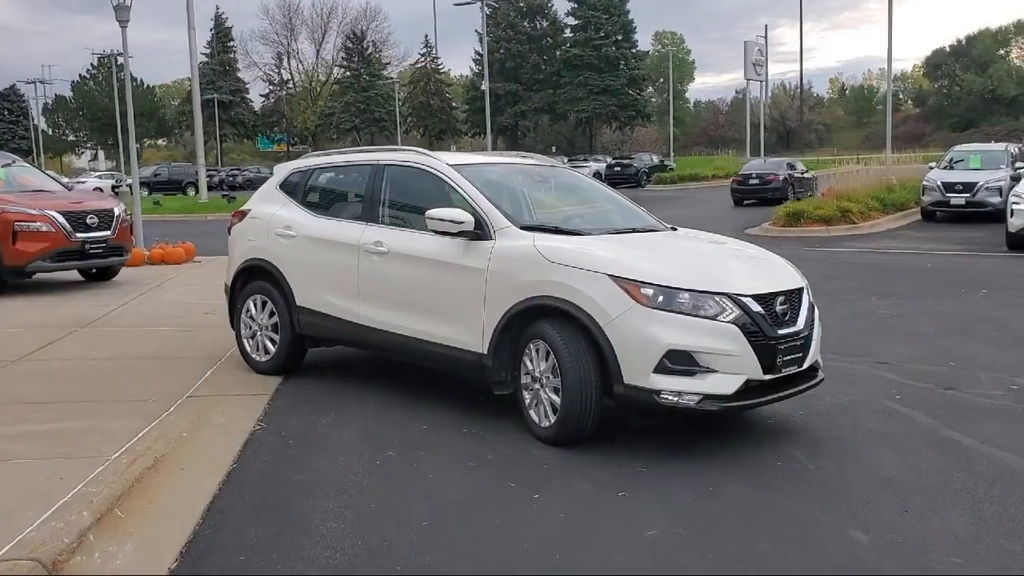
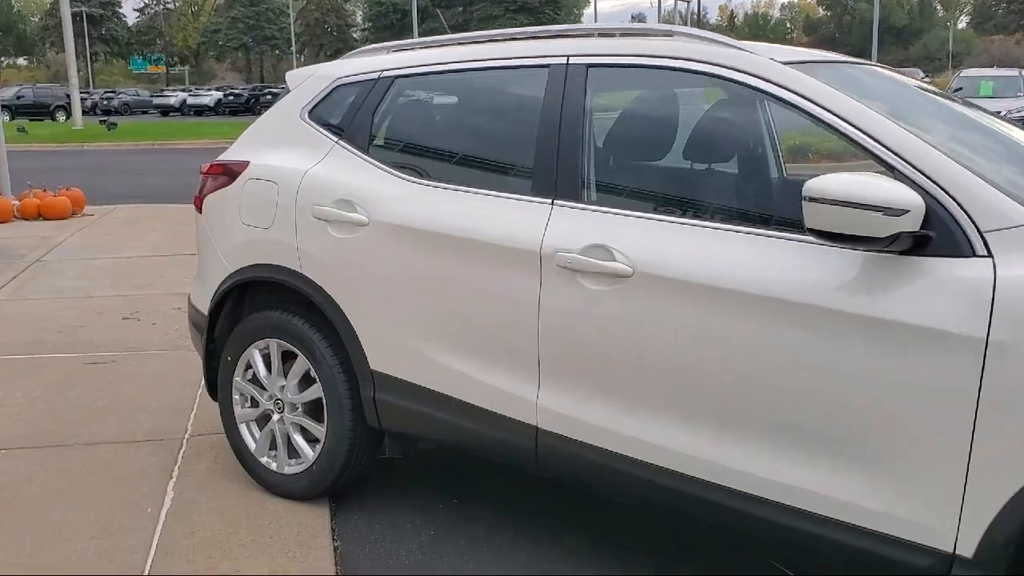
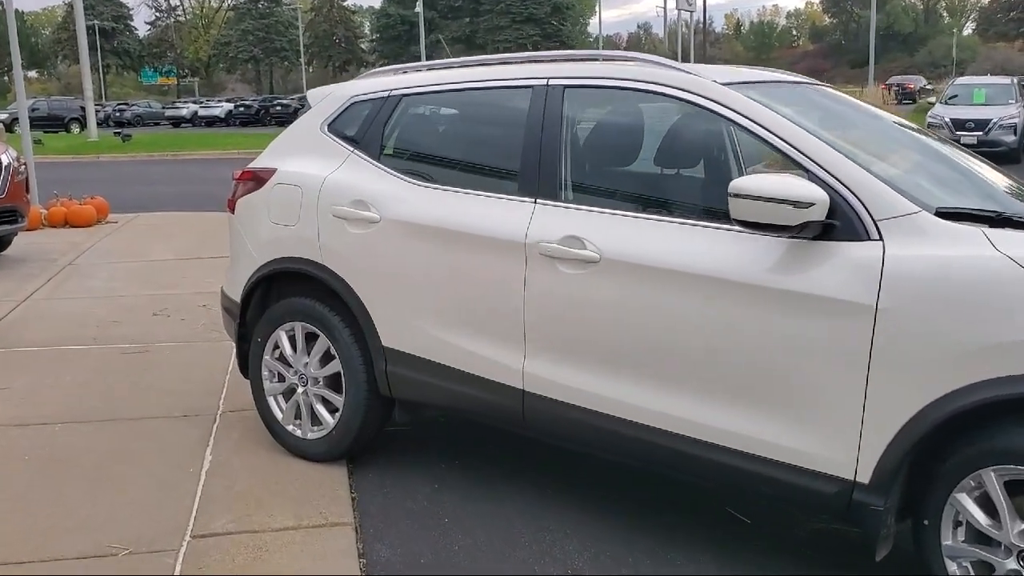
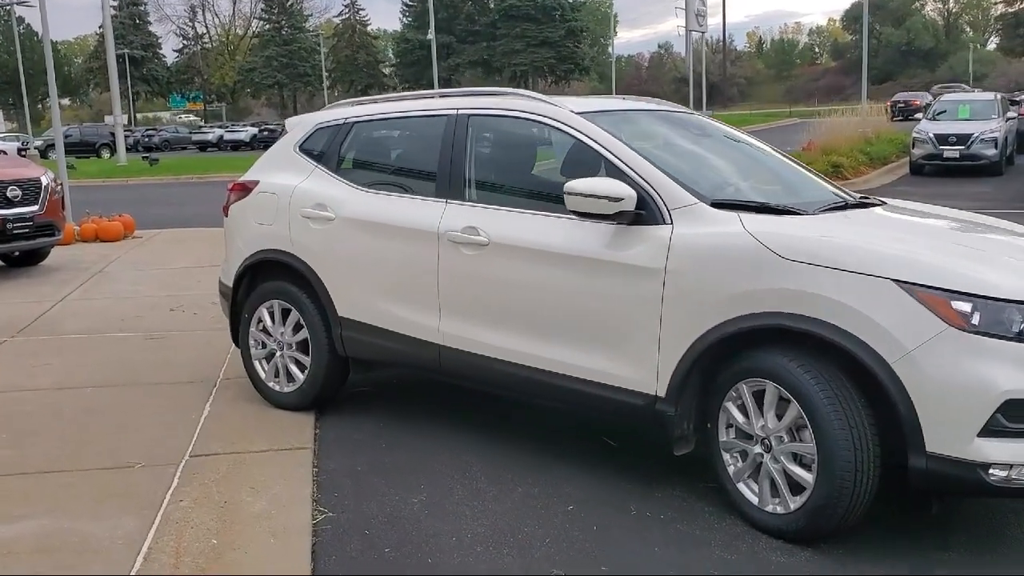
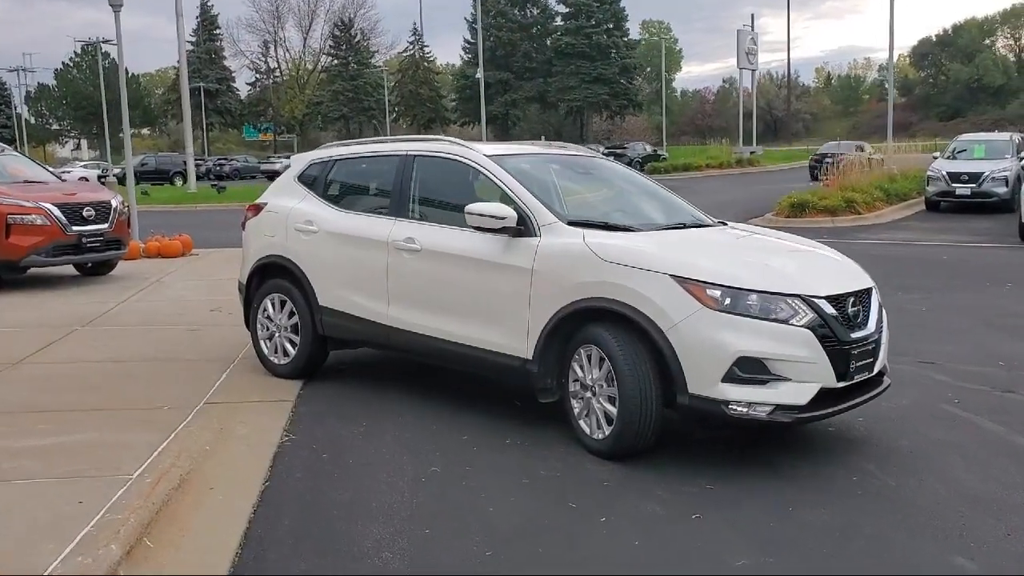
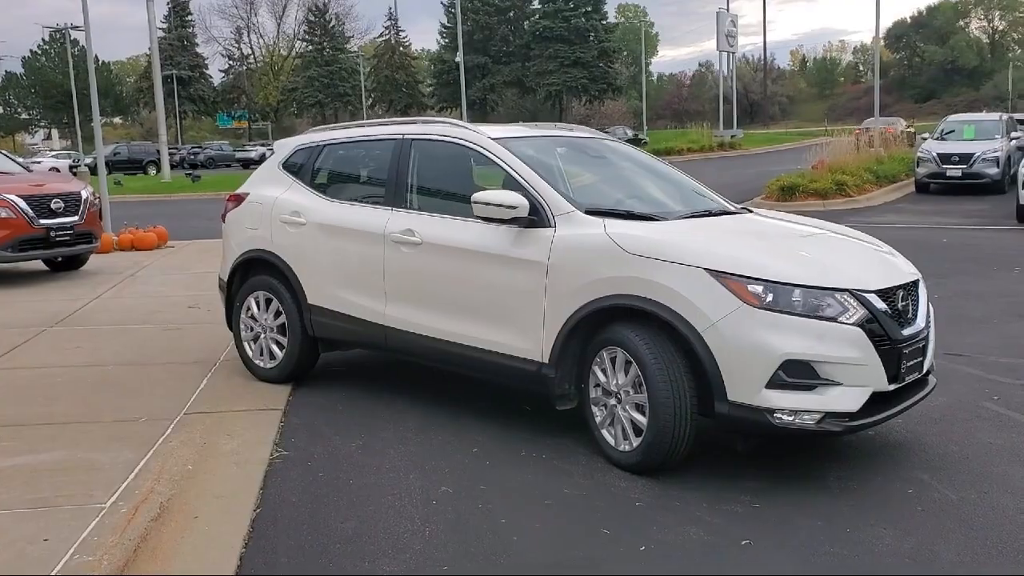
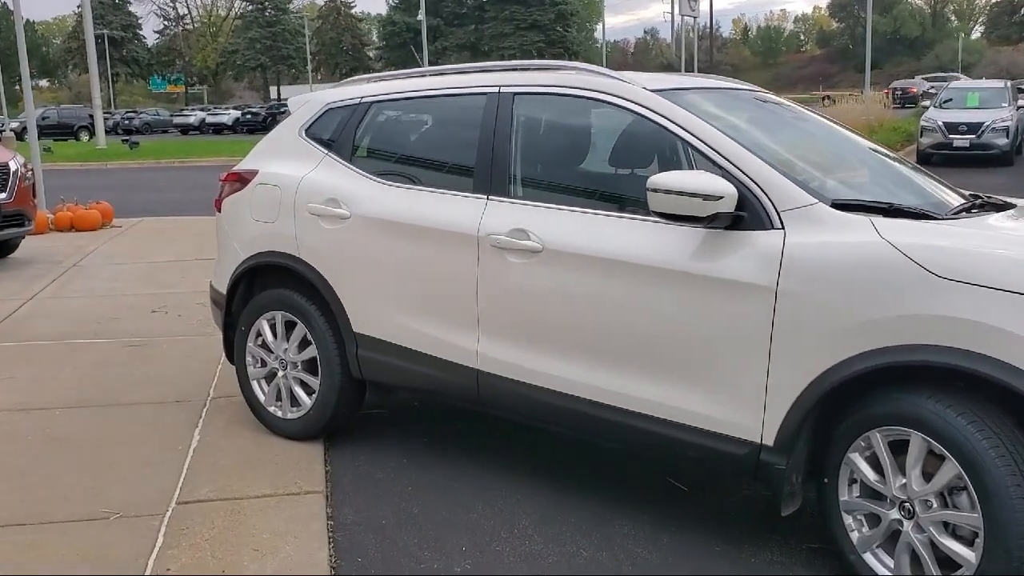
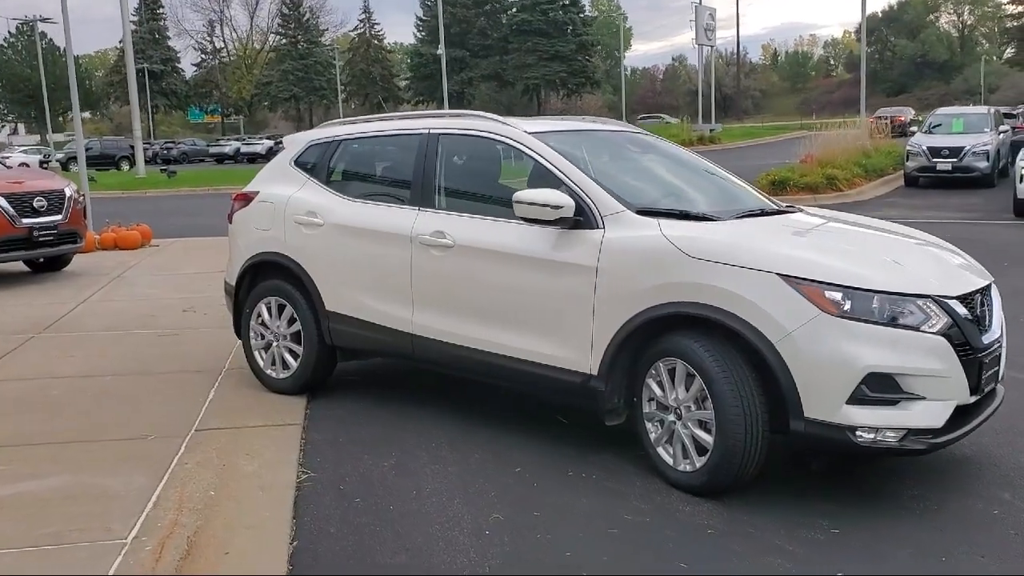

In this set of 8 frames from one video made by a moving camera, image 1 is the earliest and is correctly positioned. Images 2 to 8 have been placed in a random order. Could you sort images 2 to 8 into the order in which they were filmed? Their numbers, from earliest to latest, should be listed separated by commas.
5, 6, 8, 4, 7, 3, 2
